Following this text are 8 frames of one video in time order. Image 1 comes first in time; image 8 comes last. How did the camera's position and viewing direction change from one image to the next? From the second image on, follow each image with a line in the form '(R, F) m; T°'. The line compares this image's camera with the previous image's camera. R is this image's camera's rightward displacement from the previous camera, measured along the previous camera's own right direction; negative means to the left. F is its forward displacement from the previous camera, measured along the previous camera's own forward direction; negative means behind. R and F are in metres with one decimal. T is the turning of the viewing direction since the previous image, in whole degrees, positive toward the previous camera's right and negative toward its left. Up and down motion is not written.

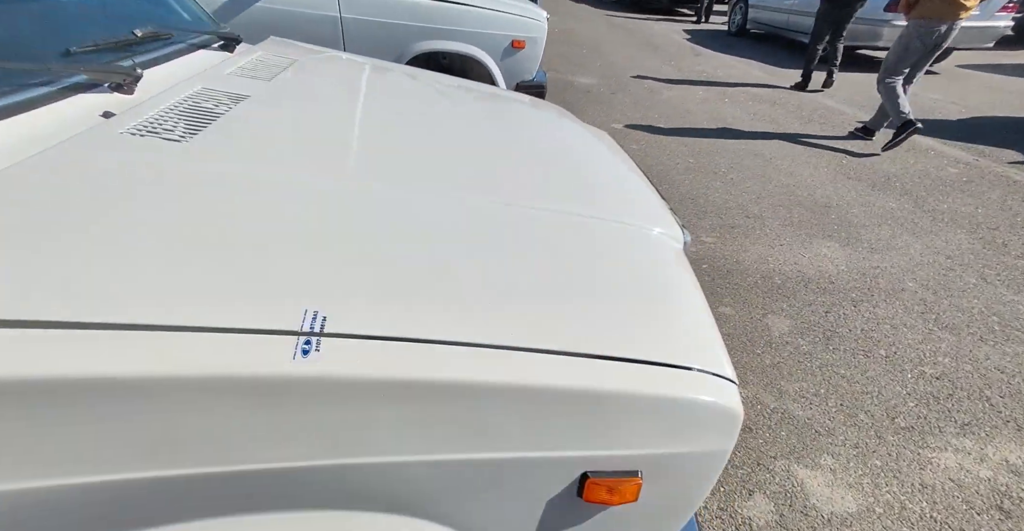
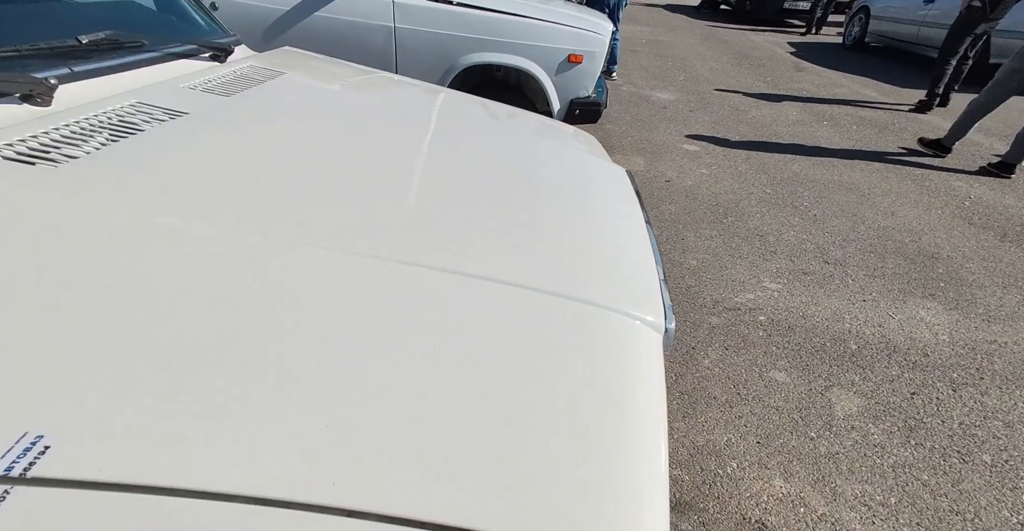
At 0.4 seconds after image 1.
(+0.3, +0.3) m; -8°
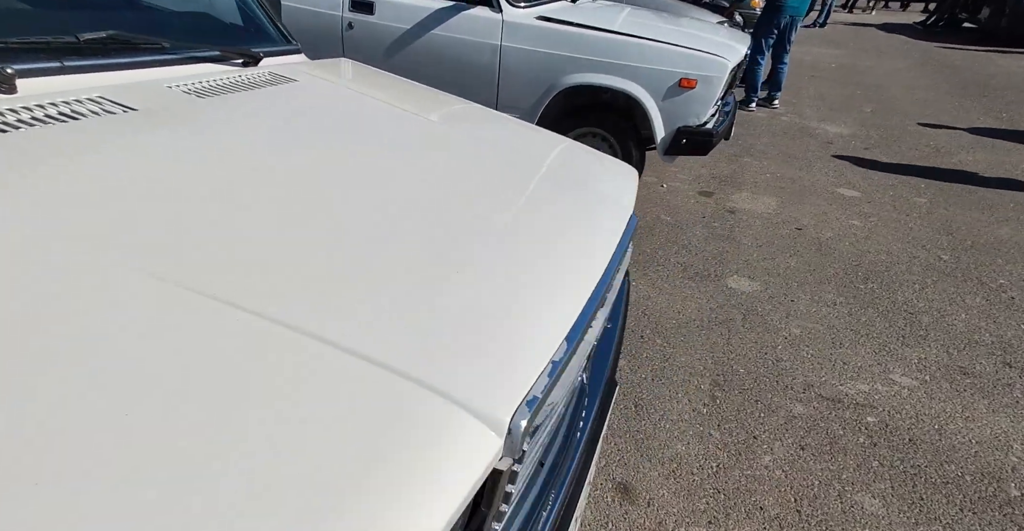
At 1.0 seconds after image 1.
(+0.5, +0.3) m; -17°
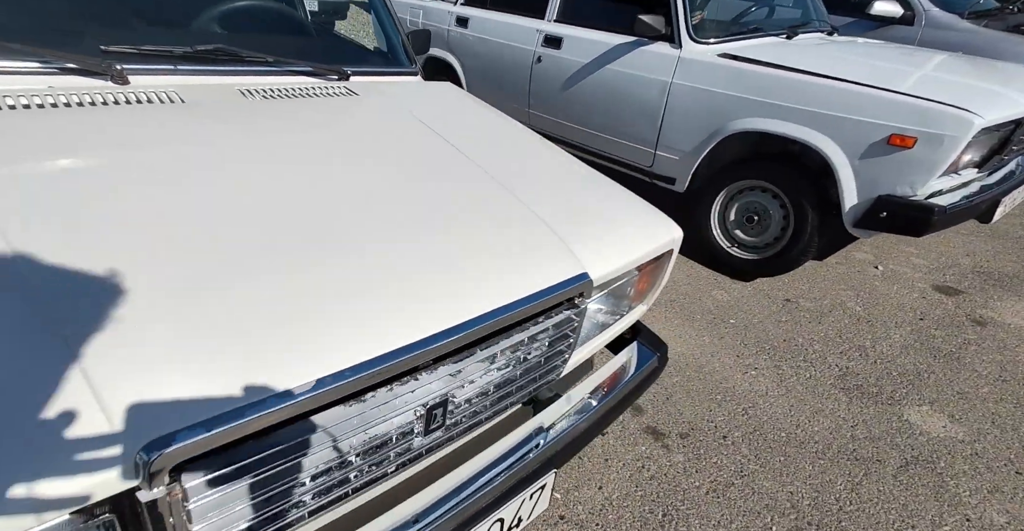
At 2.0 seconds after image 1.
(+0.7, +0.3) m; -29°
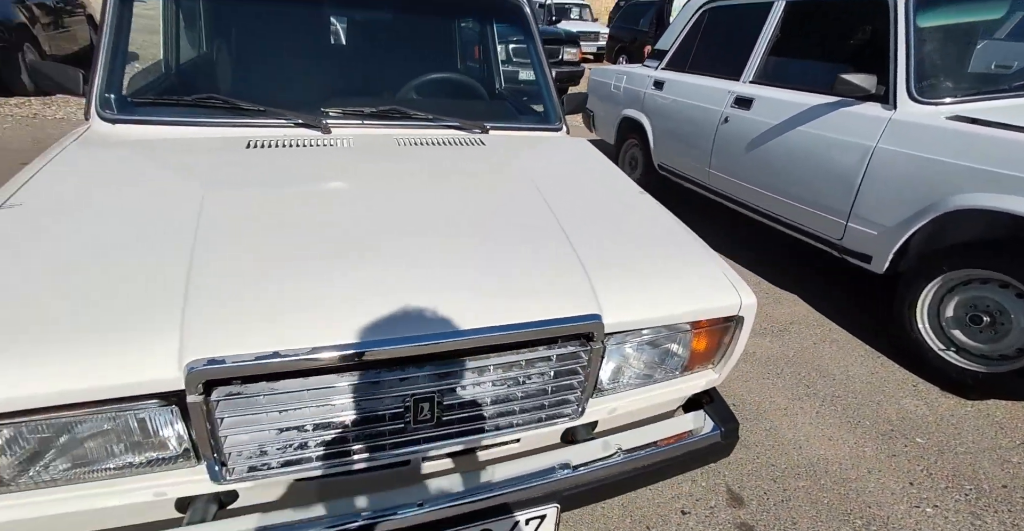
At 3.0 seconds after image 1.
(+0.5, 0.0) m; -25°
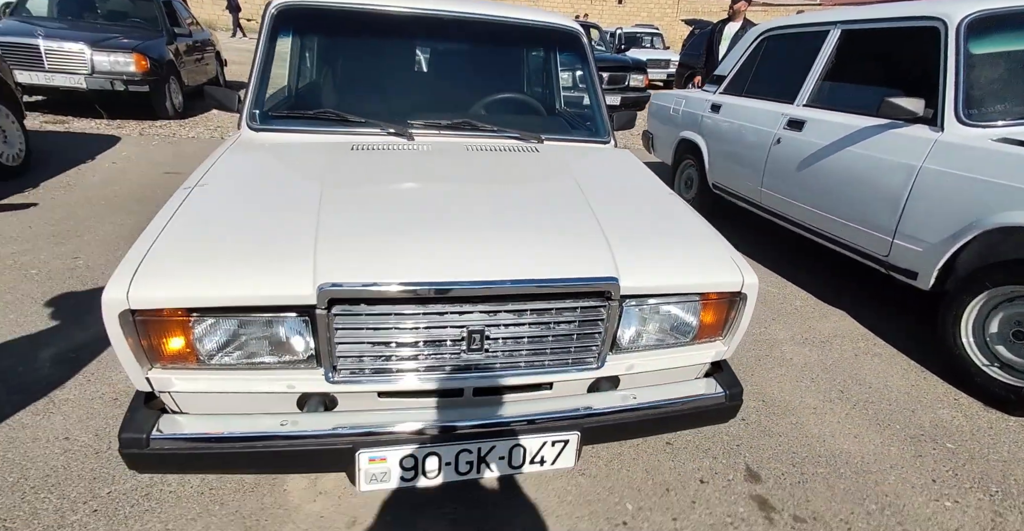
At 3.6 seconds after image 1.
(+0.1, -0.3) m; -8°
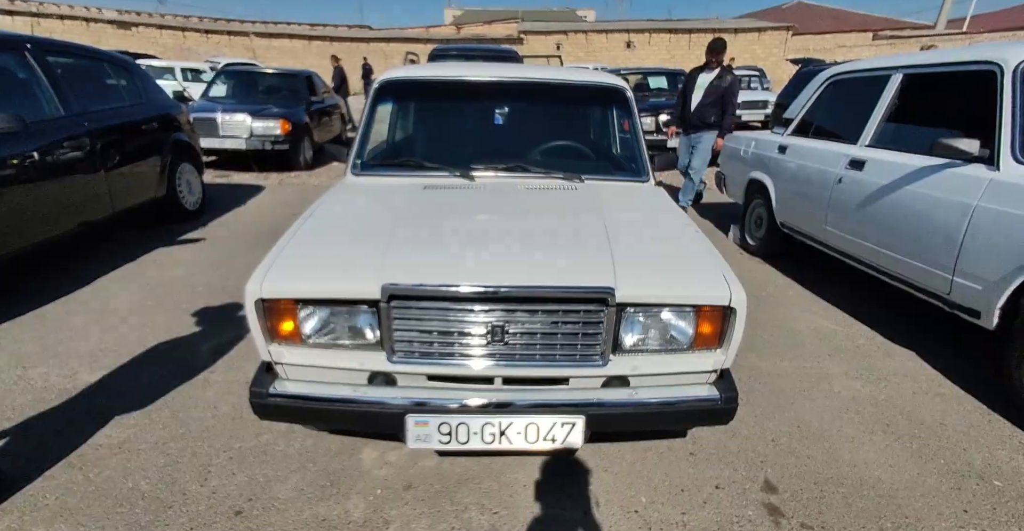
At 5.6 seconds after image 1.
(+0.3, -0.3) m; -11°
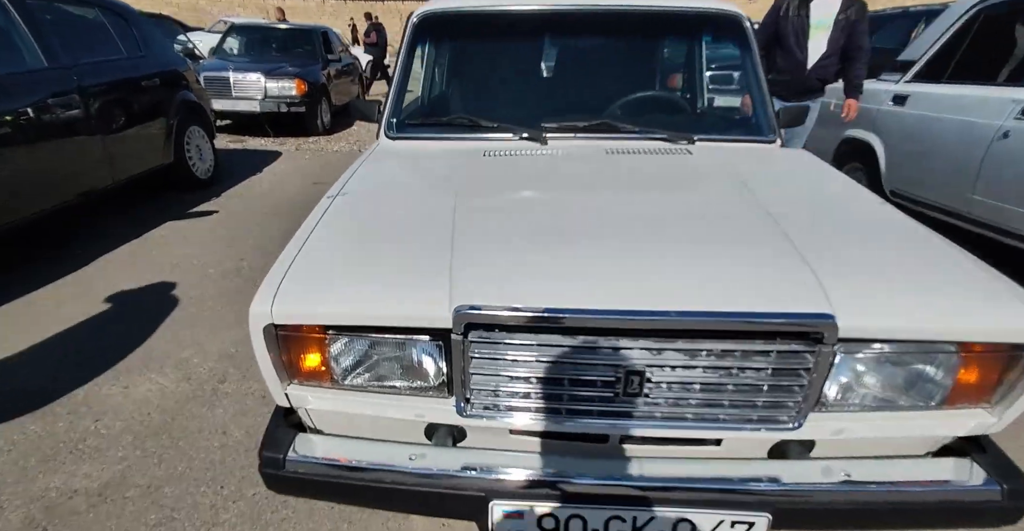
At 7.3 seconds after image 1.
(-0.3, +0.6) m; -2°
